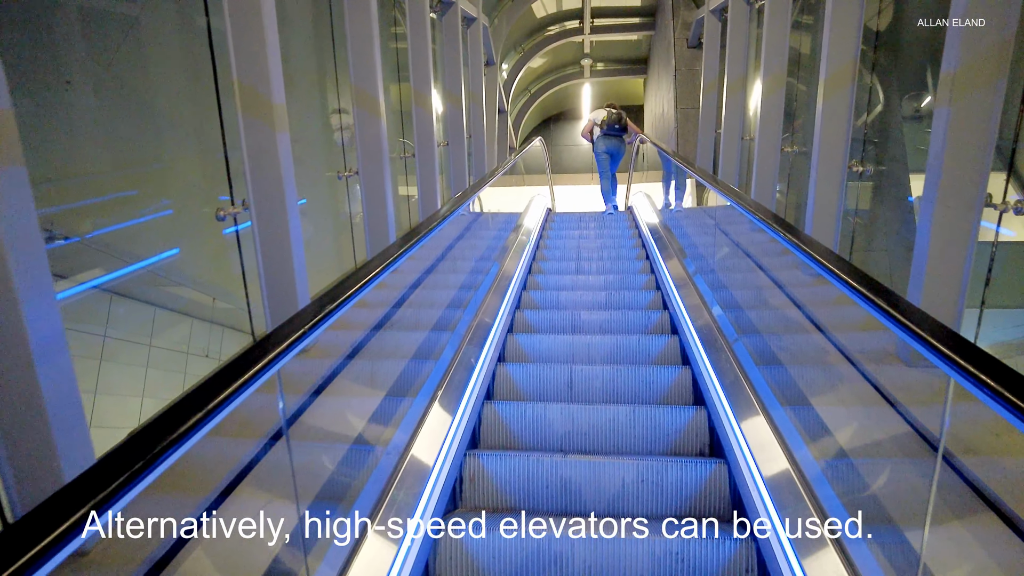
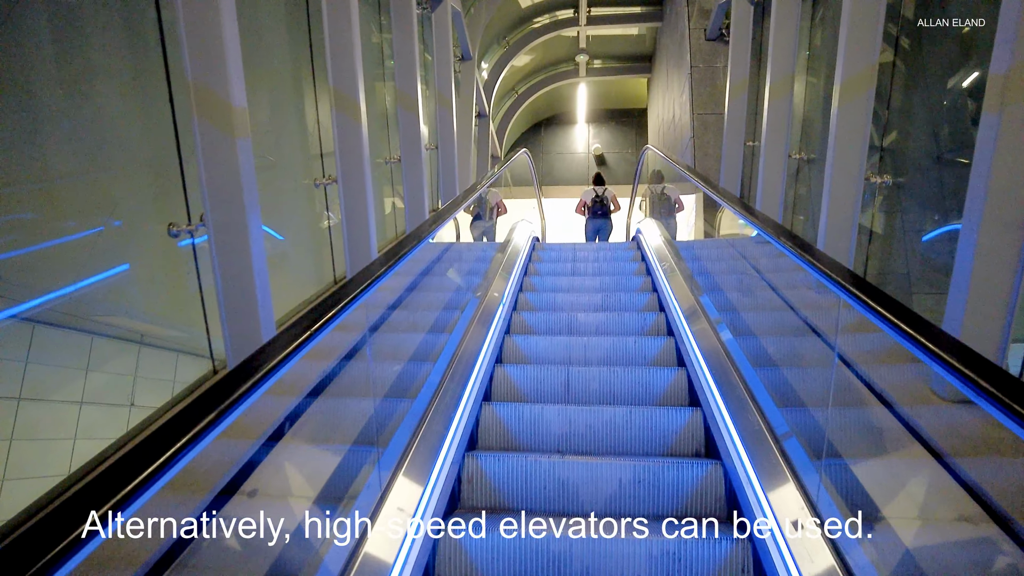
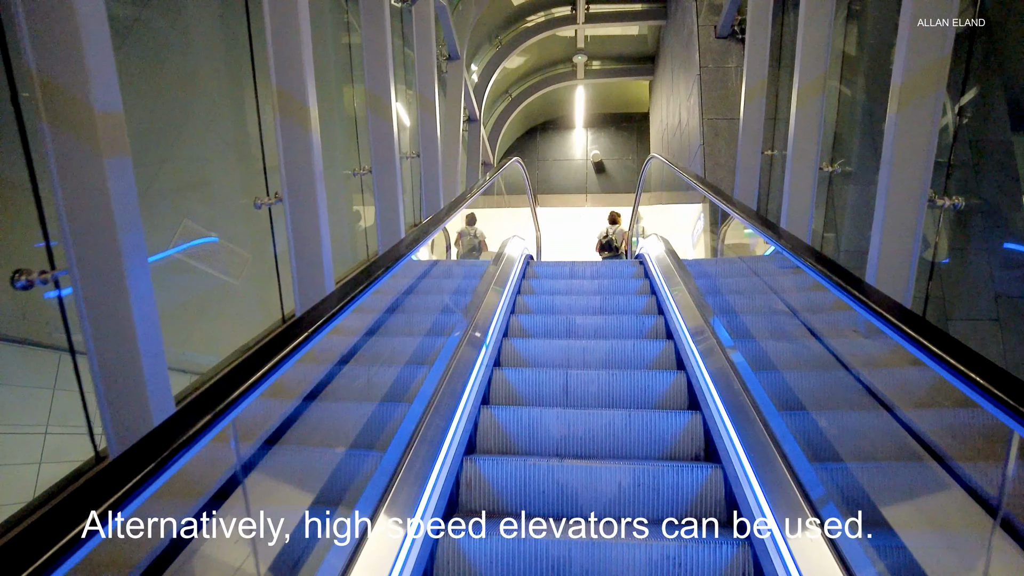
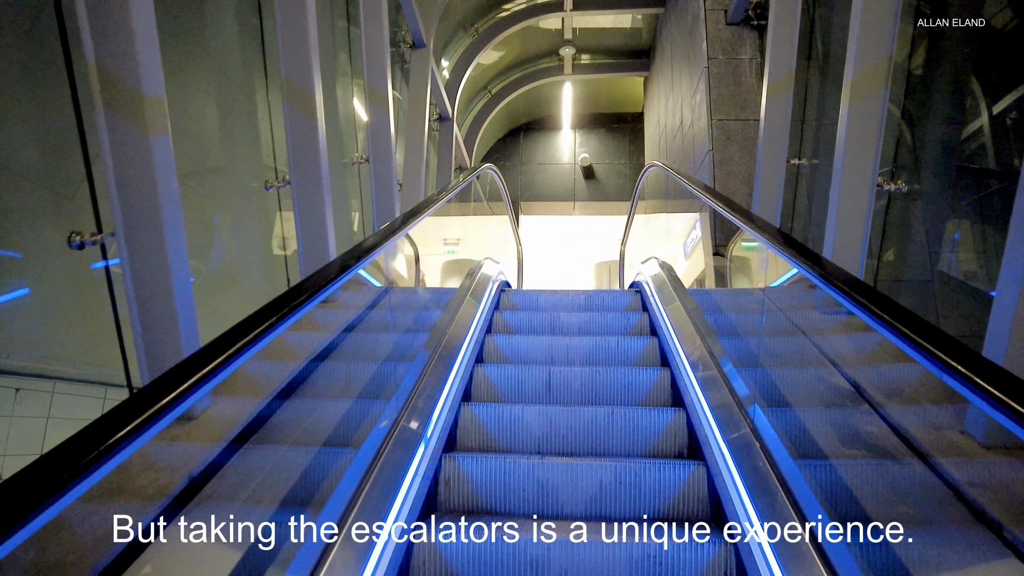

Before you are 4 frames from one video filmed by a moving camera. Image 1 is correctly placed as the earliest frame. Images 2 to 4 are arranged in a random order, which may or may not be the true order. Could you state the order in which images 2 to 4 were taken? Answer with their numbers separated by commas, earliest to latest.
2, 3, 4
